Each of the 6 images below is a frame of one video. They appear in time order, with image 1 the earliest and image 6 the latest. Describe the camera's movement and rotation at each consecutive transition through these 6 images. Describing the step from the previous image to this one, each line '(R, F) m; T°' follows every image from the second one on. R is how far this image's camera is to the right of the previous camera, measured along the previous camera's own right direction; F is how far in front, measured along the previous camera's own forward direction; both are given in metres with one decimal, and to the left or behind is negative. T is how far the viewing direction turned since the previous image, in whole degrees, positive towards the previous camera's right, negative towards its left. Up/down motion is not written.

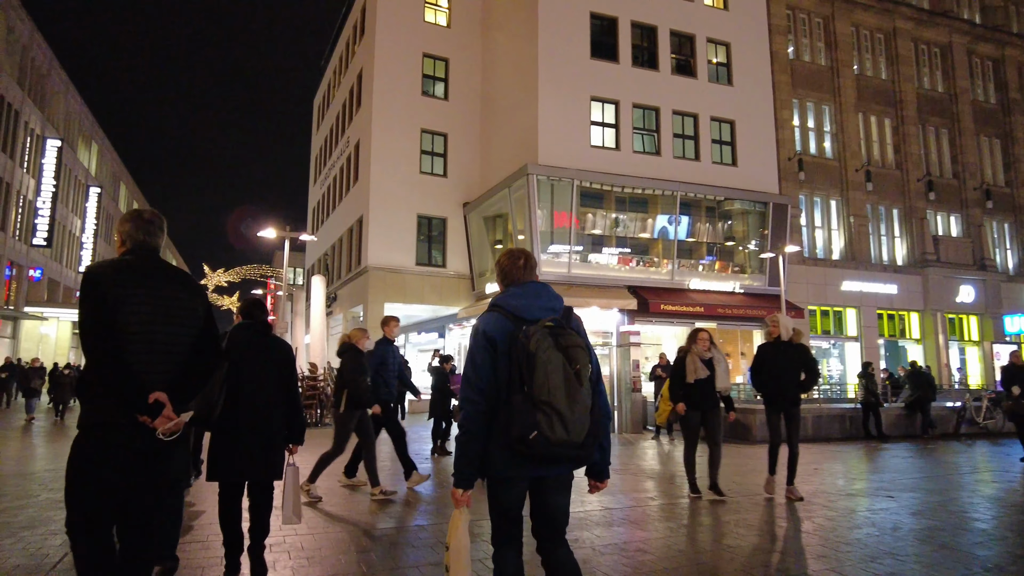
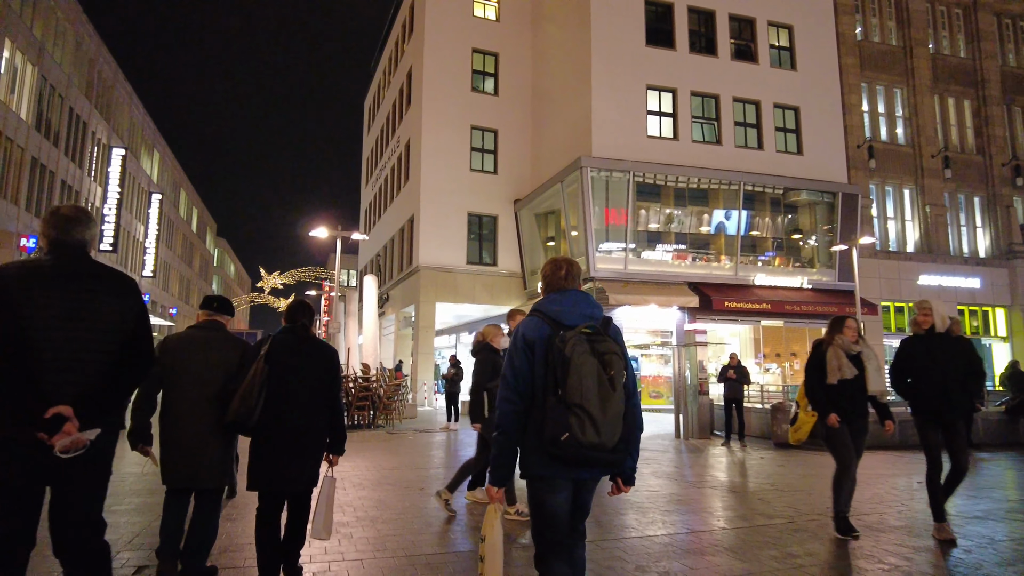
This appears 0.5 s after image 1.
(-0.2, +0.6) m; -4°
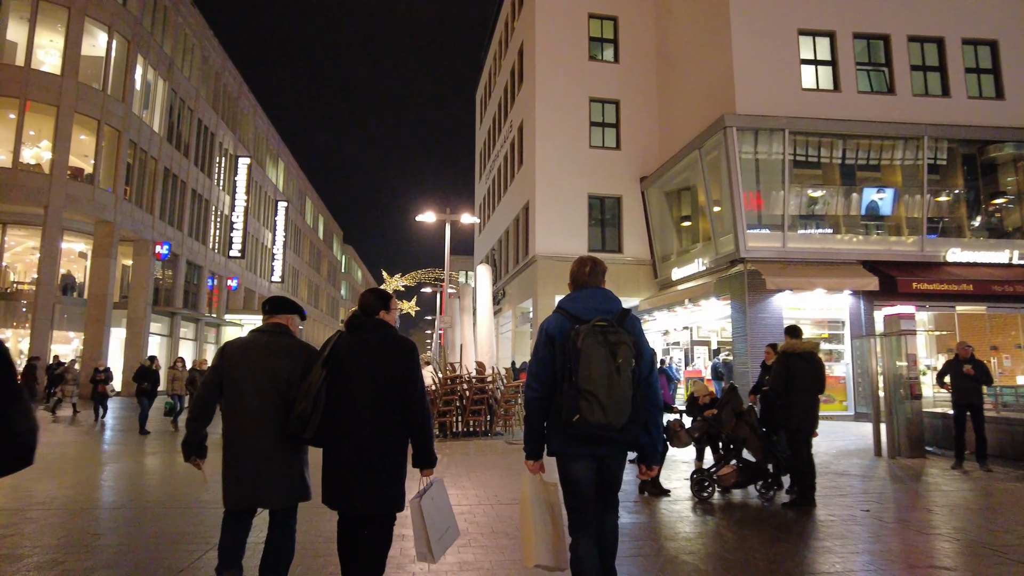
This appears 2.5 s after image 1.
(-0.4, +2.4) m; -10°
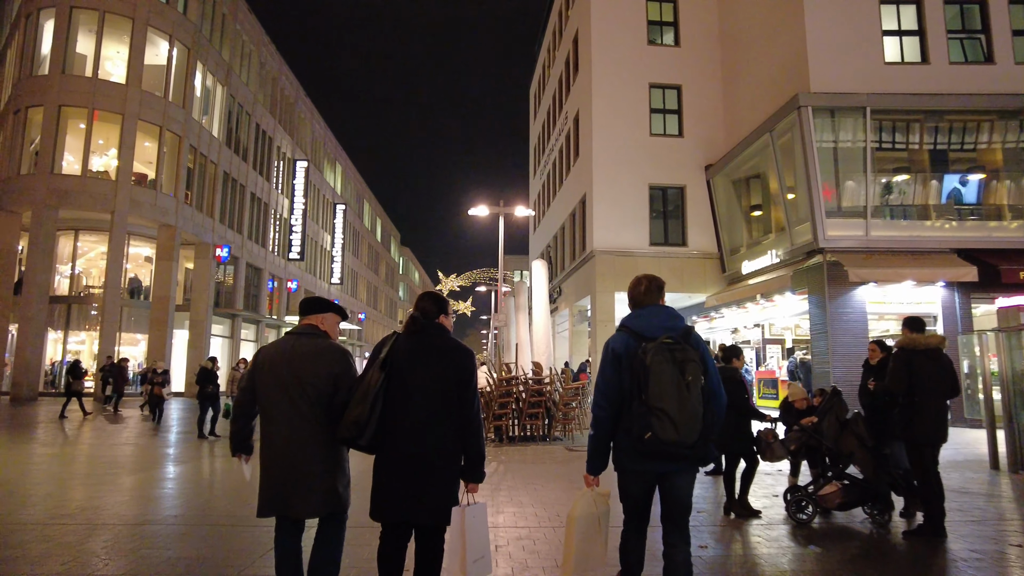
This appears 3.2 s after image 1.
(0.0, +0.9) m; -5°
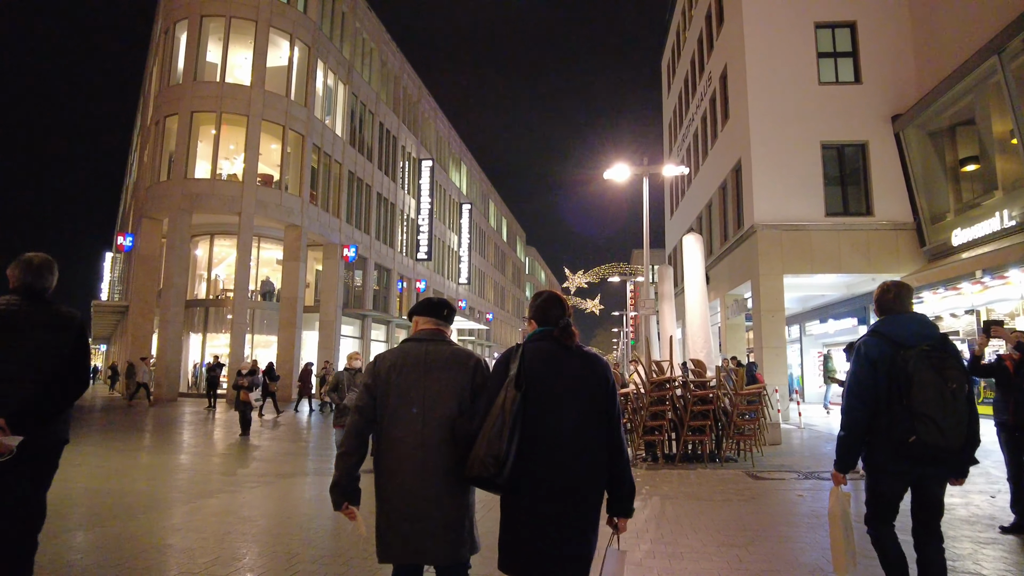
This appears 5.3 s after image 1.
(-0.4, +2.8) m; -11°
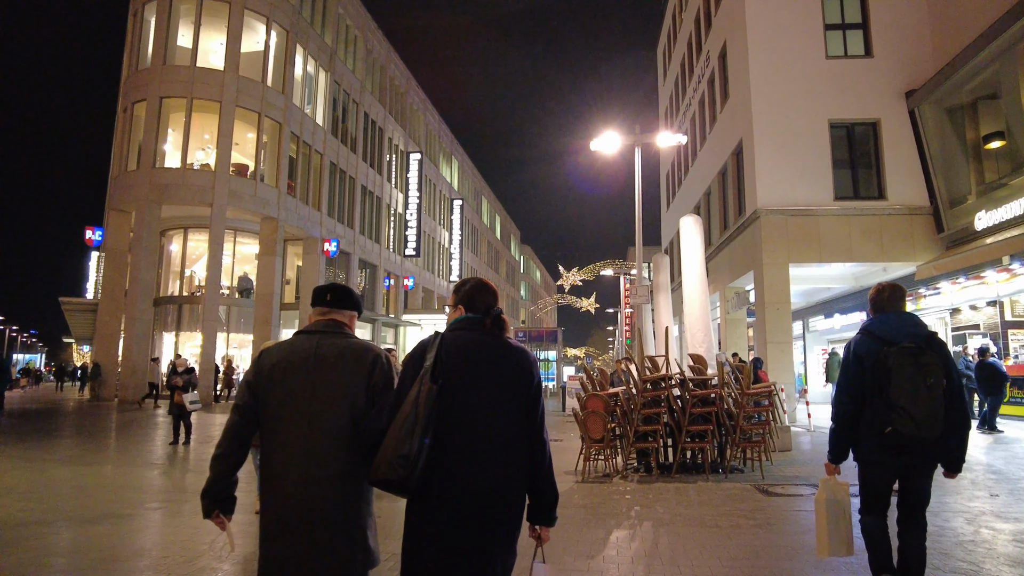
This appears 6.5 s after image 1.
(+0.4, +1.5) m; 0°
